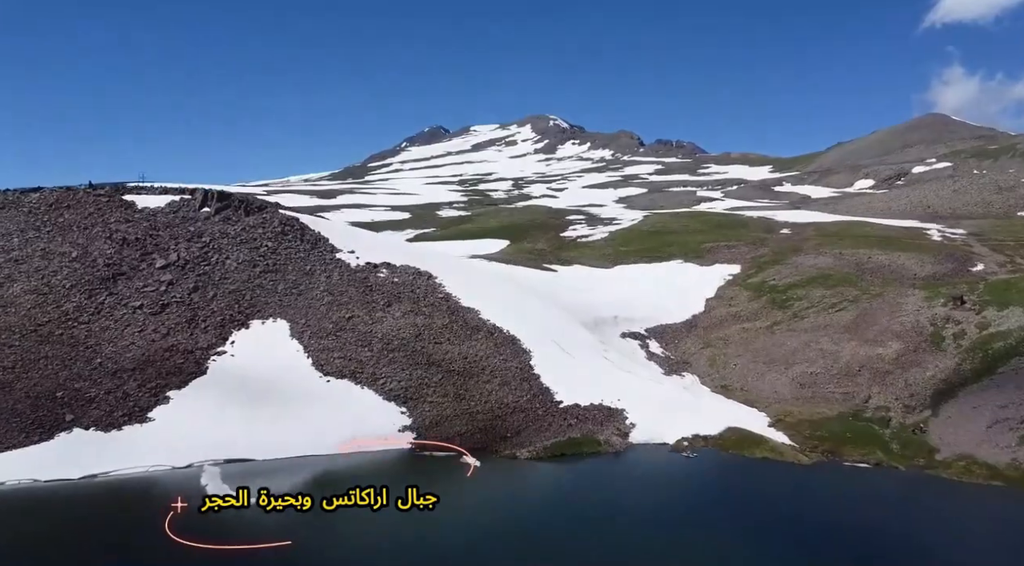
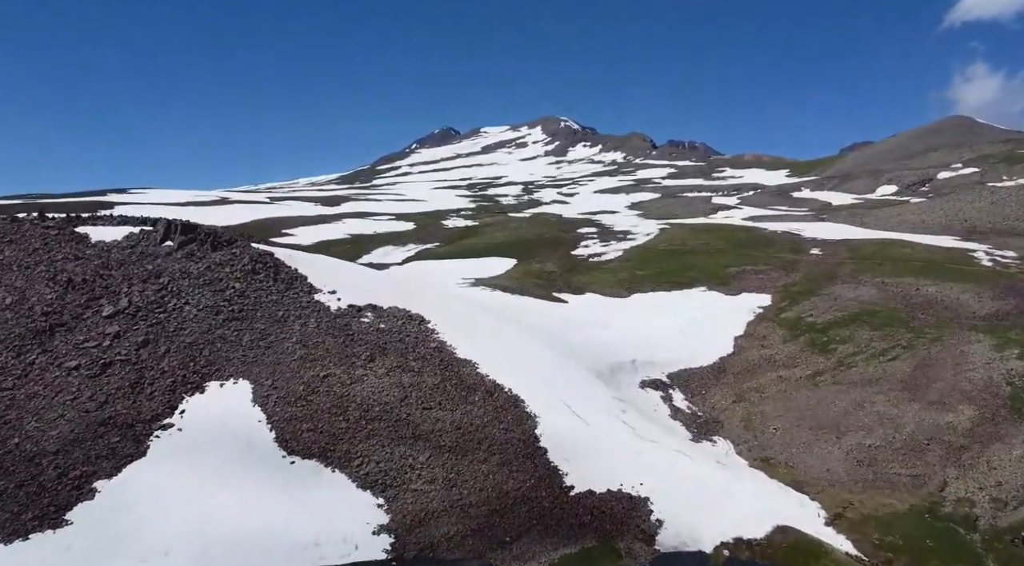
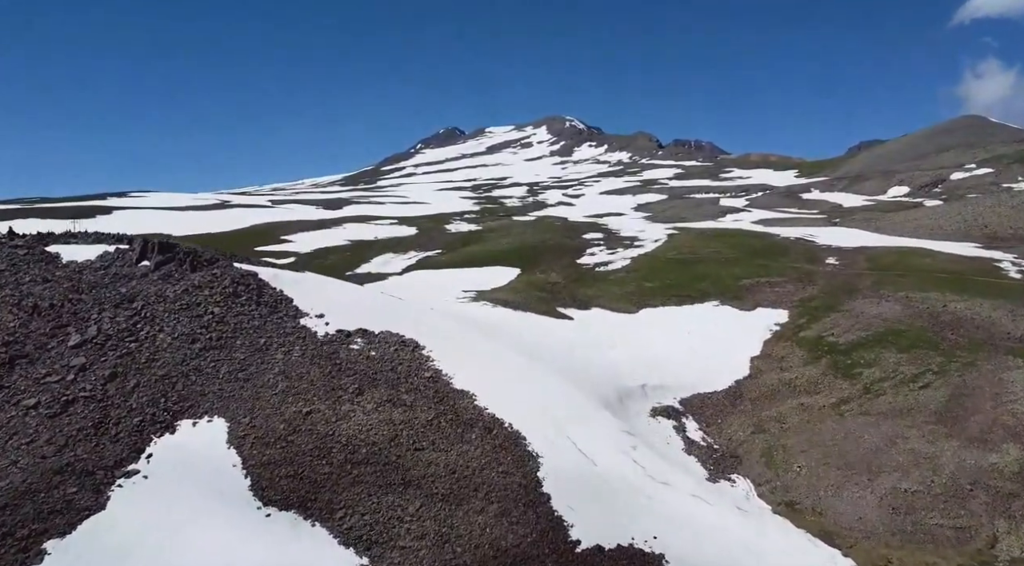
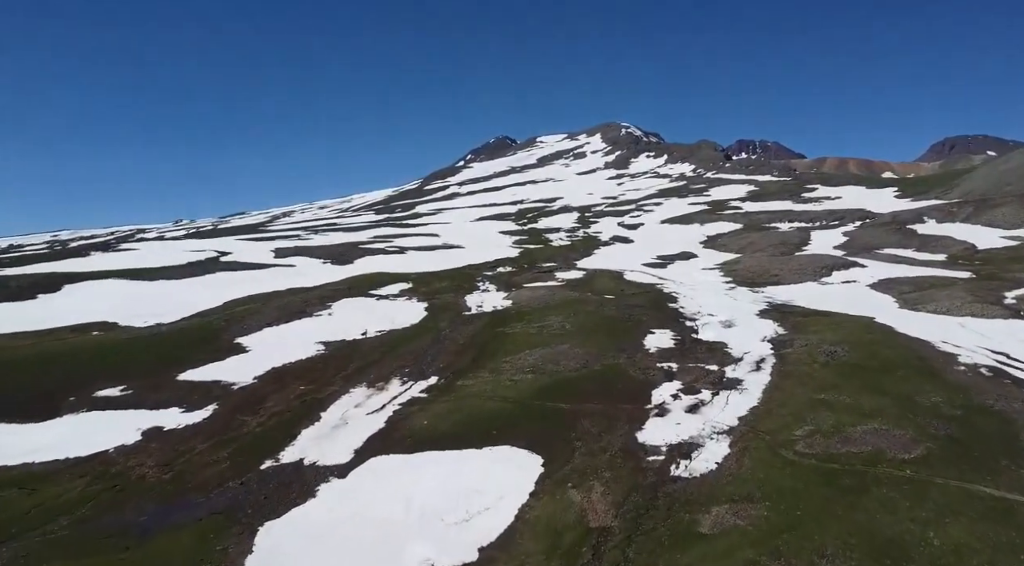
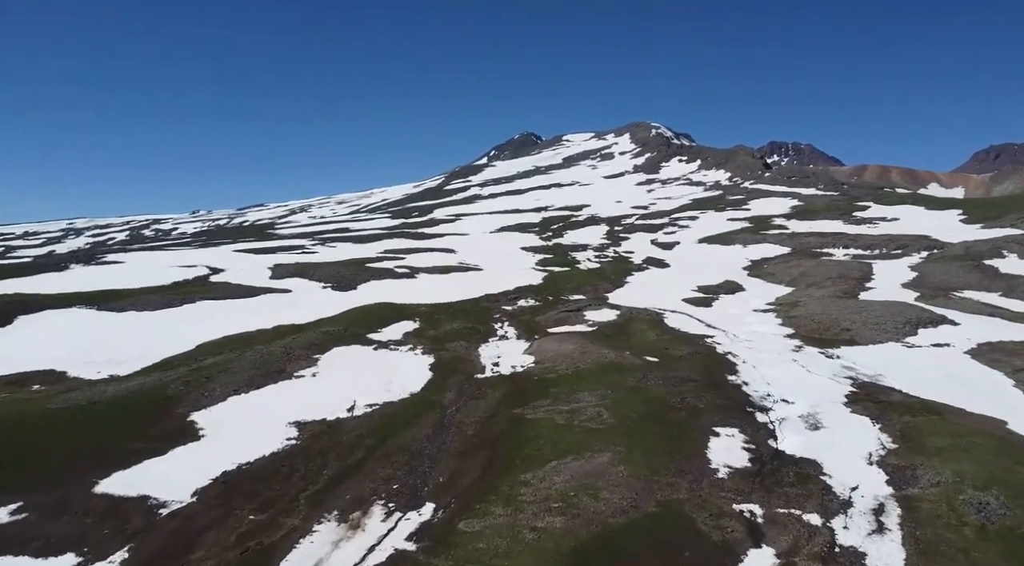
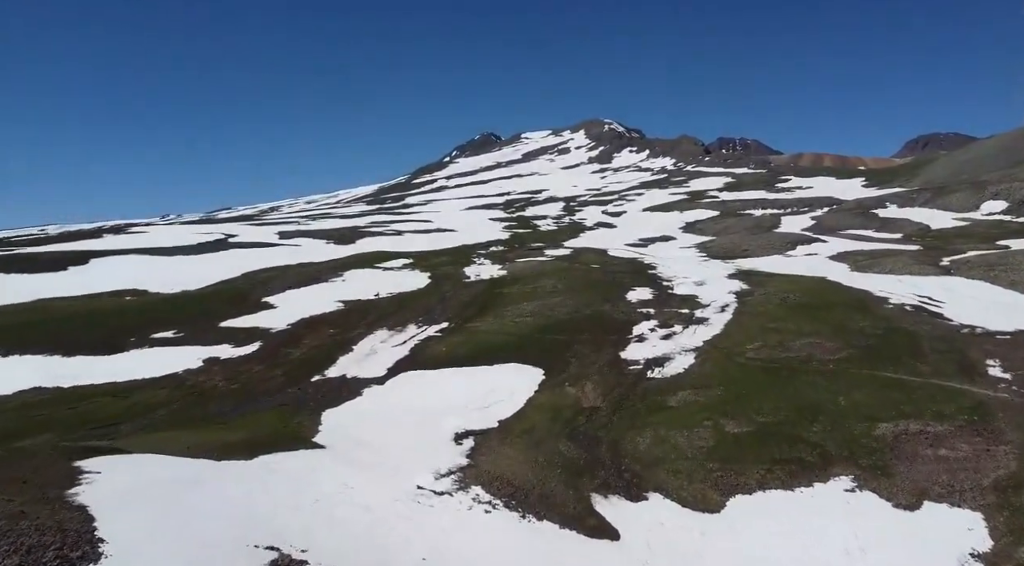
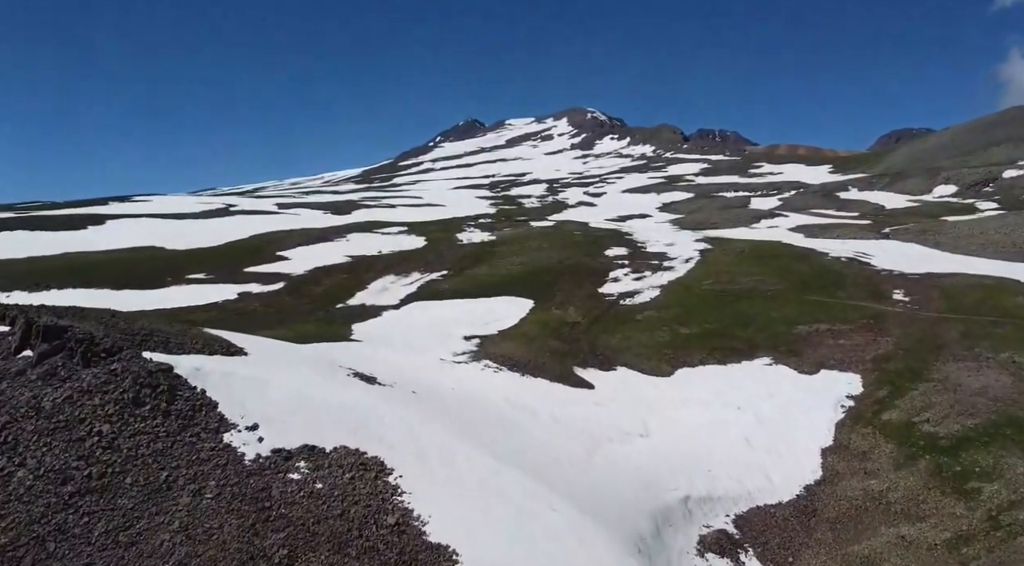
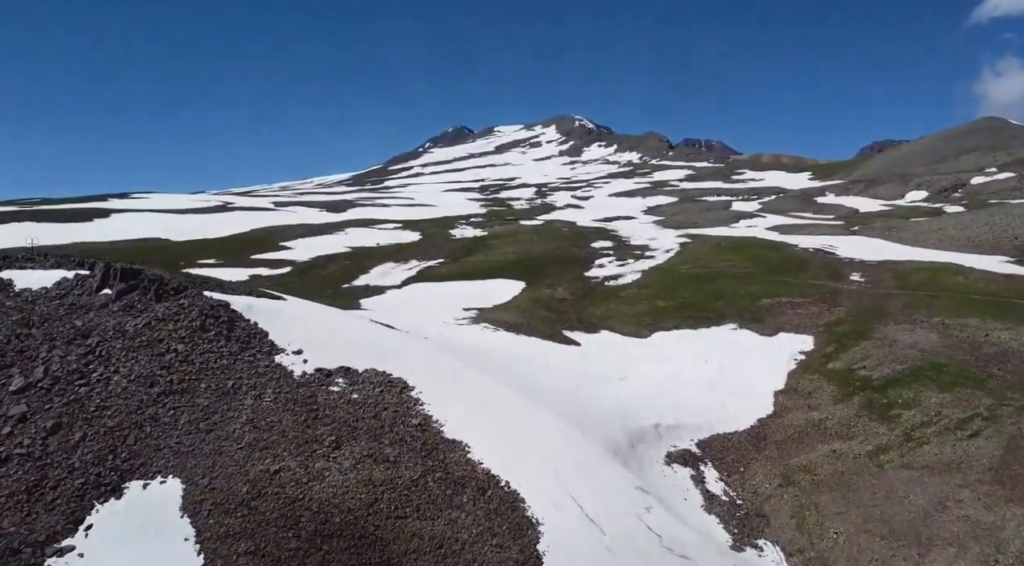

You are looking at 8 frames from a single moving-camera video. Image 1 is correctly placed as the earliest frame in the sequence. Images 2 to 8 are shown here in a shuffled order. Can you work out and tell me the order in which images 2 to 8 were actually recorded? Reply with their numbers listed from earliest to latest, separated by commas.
2, 3, 8, 7, 6, 4, 5
